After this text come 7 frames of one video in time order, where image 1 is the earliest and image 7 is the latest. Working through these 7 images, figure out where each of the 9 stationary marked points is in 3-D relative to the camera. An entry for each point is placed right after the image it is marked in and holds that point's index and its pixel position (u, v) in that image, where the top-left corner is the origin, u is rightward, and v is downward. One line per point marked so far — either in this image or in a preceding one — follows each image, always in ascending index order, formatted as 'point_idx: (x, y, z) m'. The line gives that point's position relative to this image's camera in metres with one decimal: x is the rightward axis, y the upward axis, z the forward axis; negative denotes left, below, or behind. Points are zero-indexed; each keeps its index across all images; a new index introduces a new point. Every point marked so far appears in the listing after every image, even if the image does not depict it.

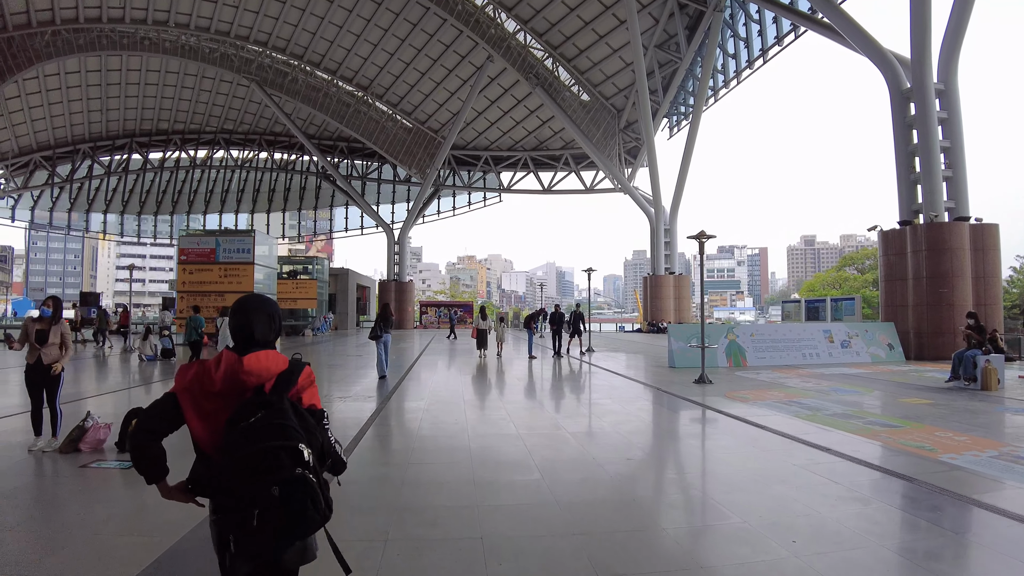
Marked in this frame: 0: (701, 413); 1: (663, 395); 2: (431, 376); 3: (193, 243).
0: (+2.7, -1.8, +8.0) m
1: (+2.5, -1.9, +9.2) m
2: (-2.4, -2.6, +15.6) m
3: (-11.4, +1.6, +18.4) m
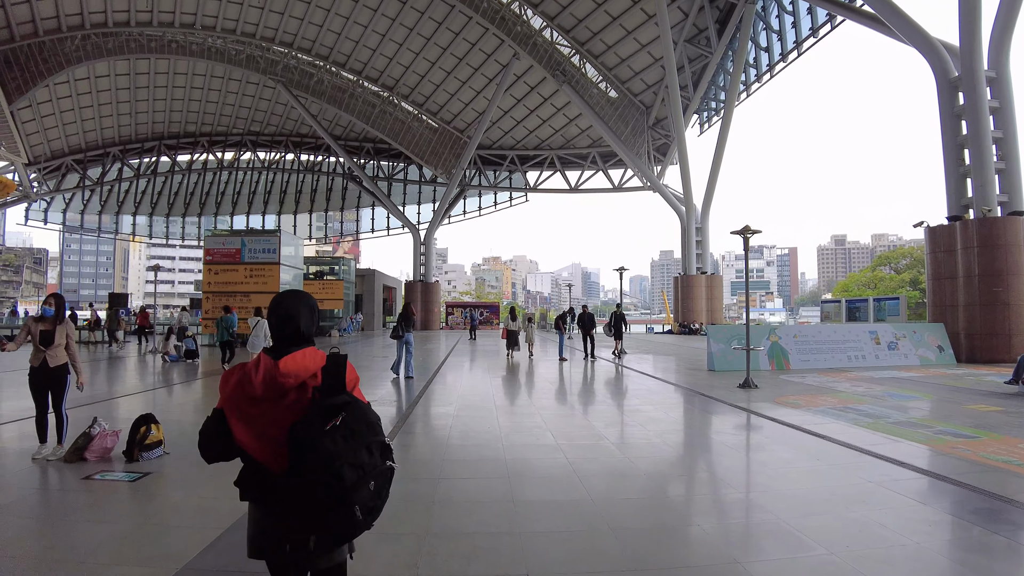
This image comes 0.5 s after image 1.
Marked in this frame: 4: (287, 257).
0: (+3.2, -1.8, +7.5) m
1: (+3.0, -1.9, +8.7) m
2: (-1.6, -2.6, +15.3) m
3: (-10.4, +1.6, +18.6) m
4: (-8.3, +1.1, +19.0) m
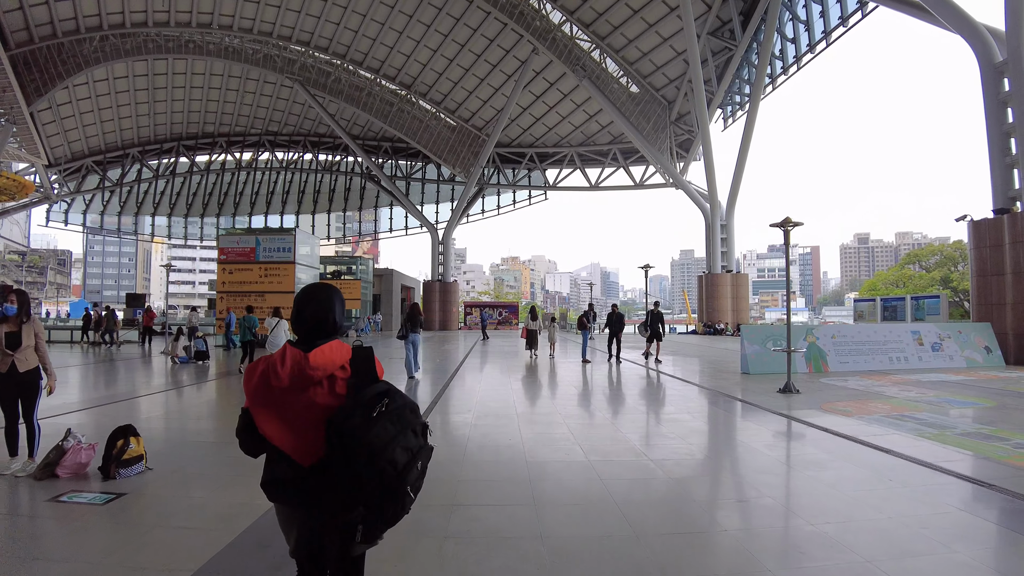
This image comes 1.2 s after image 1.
0: (+3.5, -1.8, +6.9) m
1: (+3.4, -1.8, +8.1) m
2: (-1.0, -2.5, +14.9) m
3: (-9.8, +1.6, +18.4) m
4: (-7.6, +1.2, +18.8) m
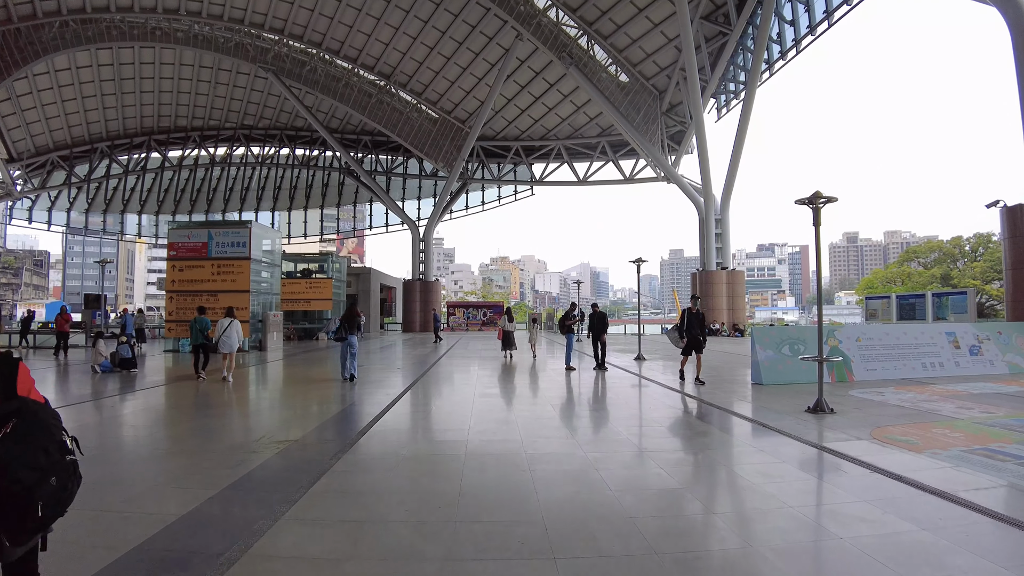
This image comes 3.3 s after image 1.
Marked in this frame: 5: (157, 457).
0: (+3.0, -1.7, +5.3) m
1: (+2.9, -1.7, +6.6) m
2: (-1.6, -2.5, +13.3) m
3: (-10.4, +1.6, +16.7) m
4: (-8.2, +1.2, +17.1) m
5: (-4.5, -2.1, +6.6) m
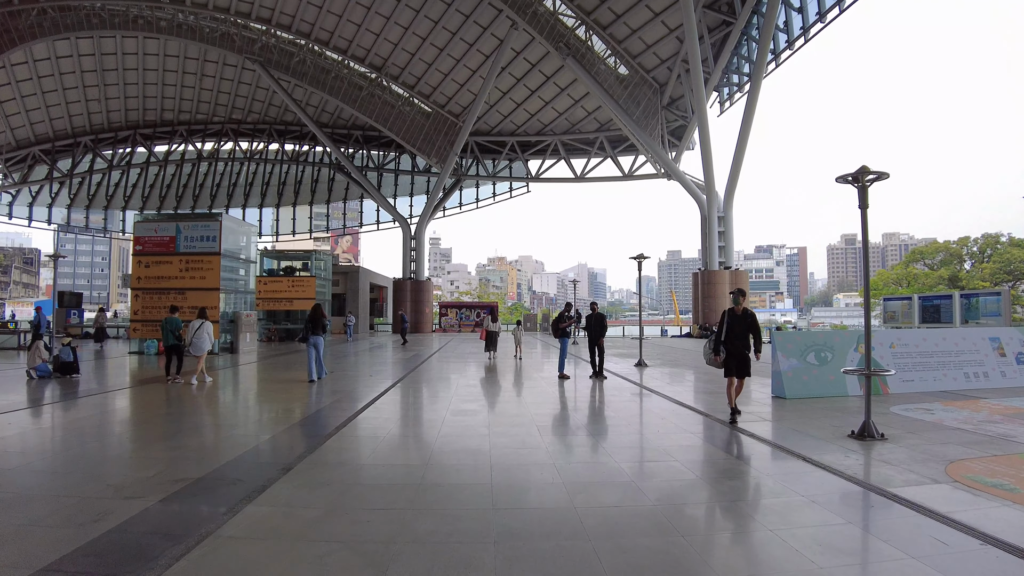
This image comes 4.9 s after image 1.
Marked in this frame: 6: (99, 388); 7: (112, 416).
0: (+2.8, -1.7, +4.2) m
1: (+2.7, -1.7, +5.5) m
2: (-1.9, -2.4, +12.1) m
3: (-10.7, +1.7, +15.5) m
4: (-8.5, +1.2, +15.9) m
5: (-4.7, -2.0, +5.5) m
6: (-8.9, -2.1, +11.4) m
7: (-6.9, -2.2, +9.0) m
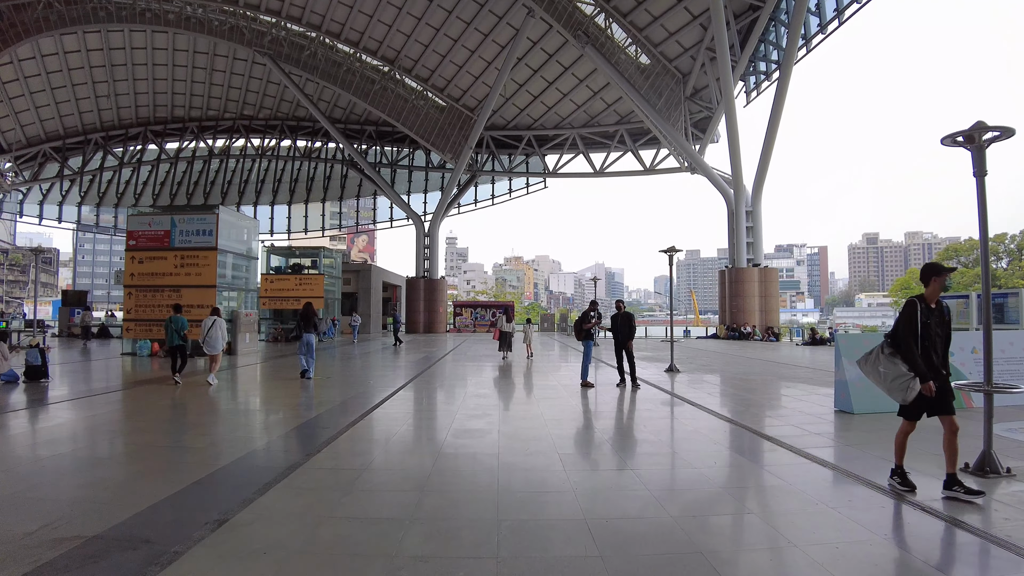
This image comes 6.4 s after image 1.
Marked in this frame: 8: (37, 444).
0: (+2.9, -1.6, +3.1) m
1: (+2.8, -1.6, +4.4) m
2: (-1.5, -2.4, +11.2) m
3: (-10.2, +1.7, +14.8) m
4: (-8.0, +1.3, +15.2) m
5: (-4.6, -2.0, +4.6) m
6: (-8.6, -2.1, +10.7) m
7: (-6.6, -2.1, +8.3) m
8: (-6.1, -2.1, +6.9) m
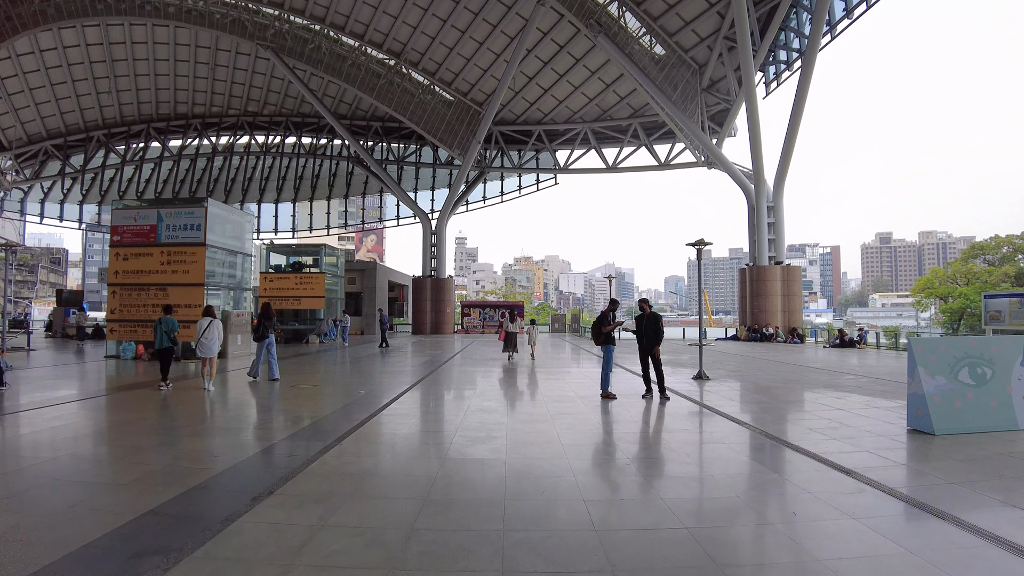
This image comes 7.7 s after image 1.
0: (+2.9, -1.6, +2.1) m
1: (+2.9, -1.6, +3.4) m
2: (-1.3, -2.3, +10.3) m
3: (-10.0, +1.8, +14.1) m
4: (-7.8, +1.3, +14.4) m
5: (-4.5, -1.9, +3.8) m
6: (-8.4, -2.0, +9.9) m
7: (-6.5, -2.1, +7.4) m
8: (-6.0, -2.0, +6.0) m
